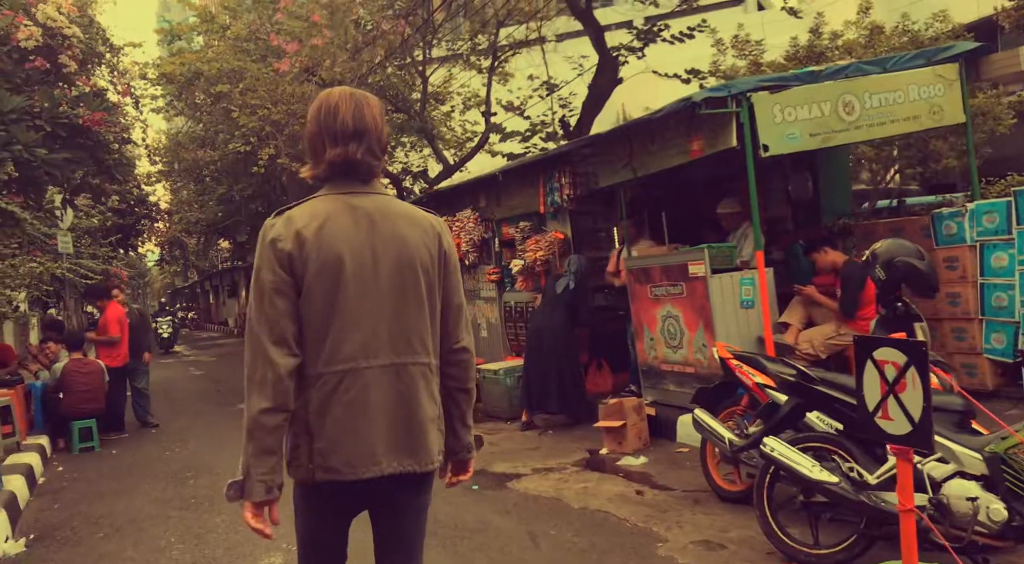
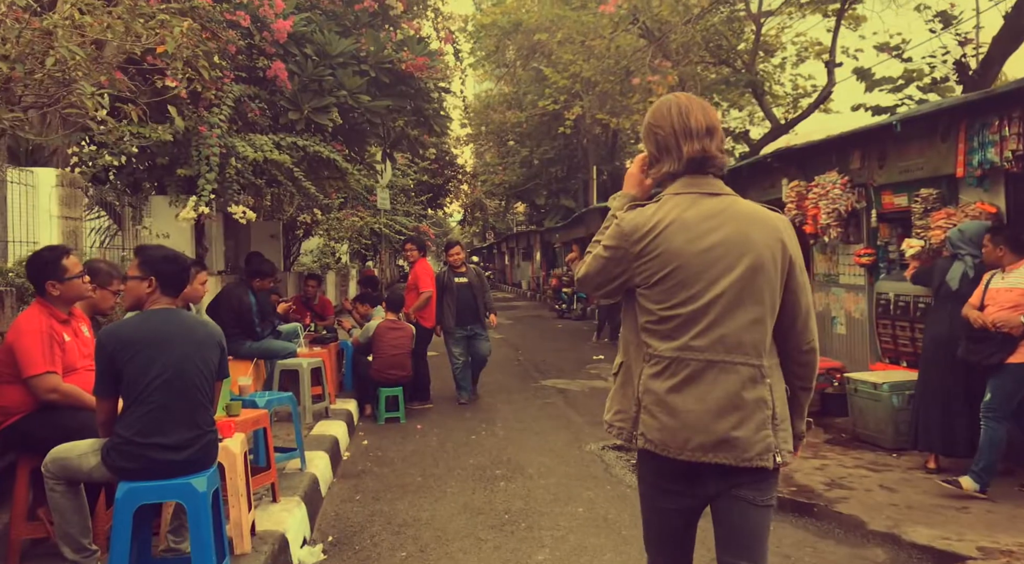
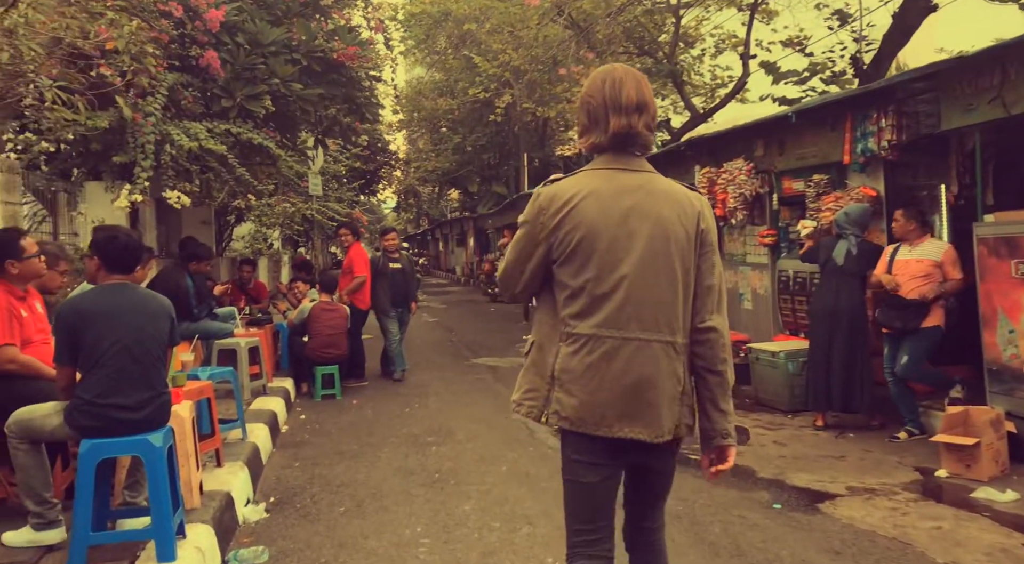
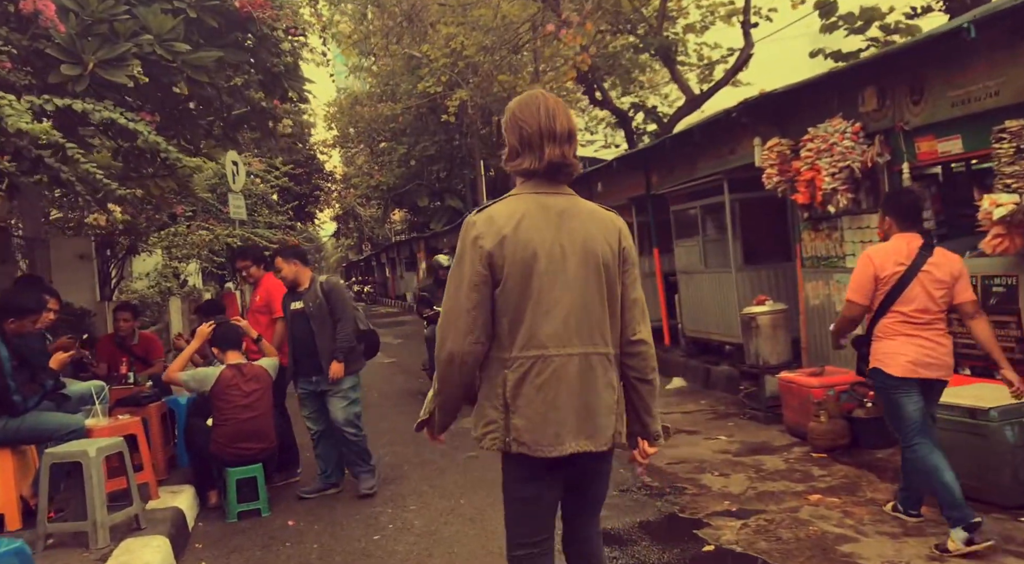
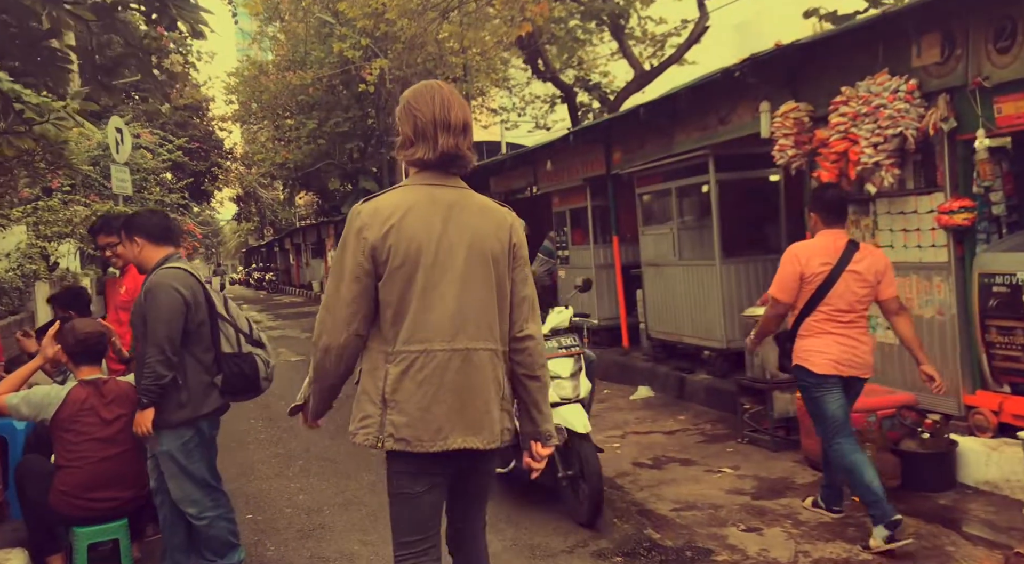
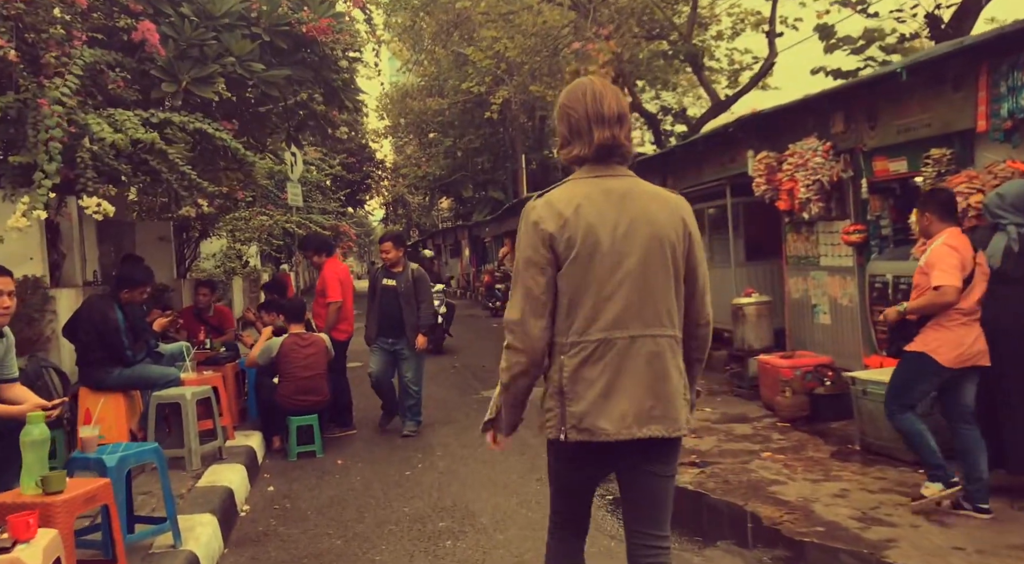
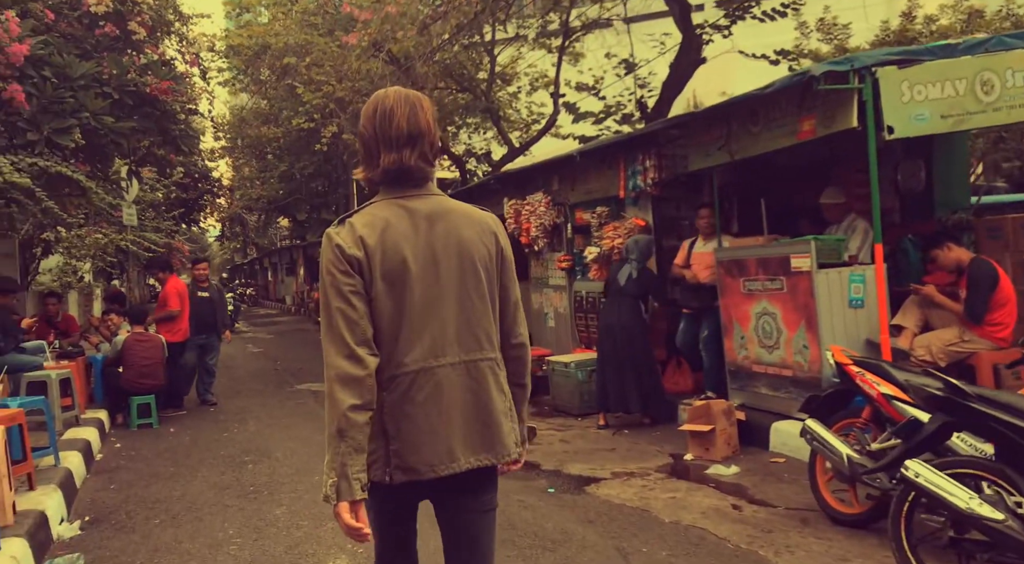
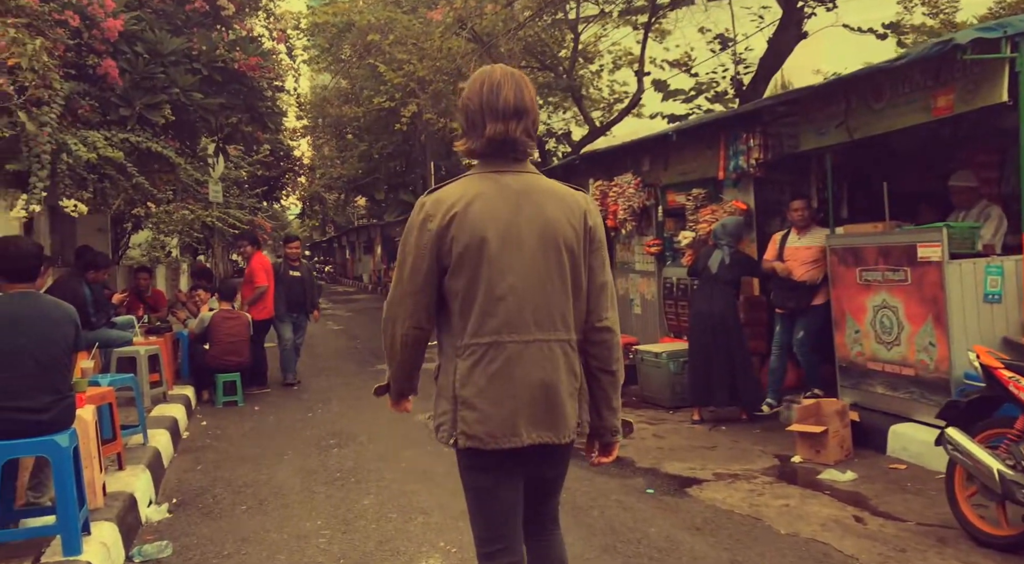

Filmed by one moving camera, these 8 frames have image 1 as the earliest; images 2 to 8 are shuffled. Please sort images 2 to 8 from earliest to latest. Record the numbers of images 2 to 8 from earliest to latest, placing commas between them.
7, 8, 3, 2, 6, 4, 5
